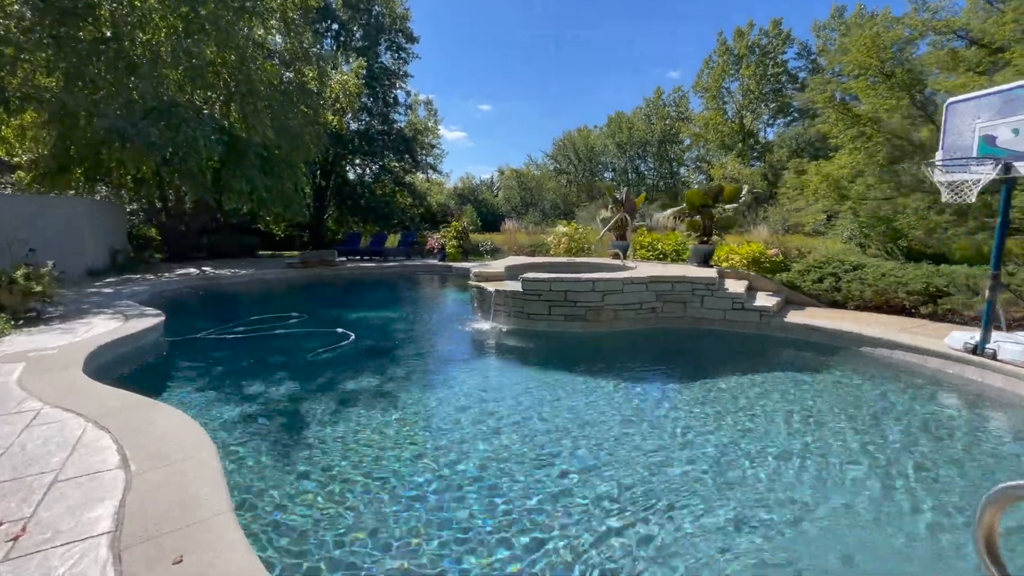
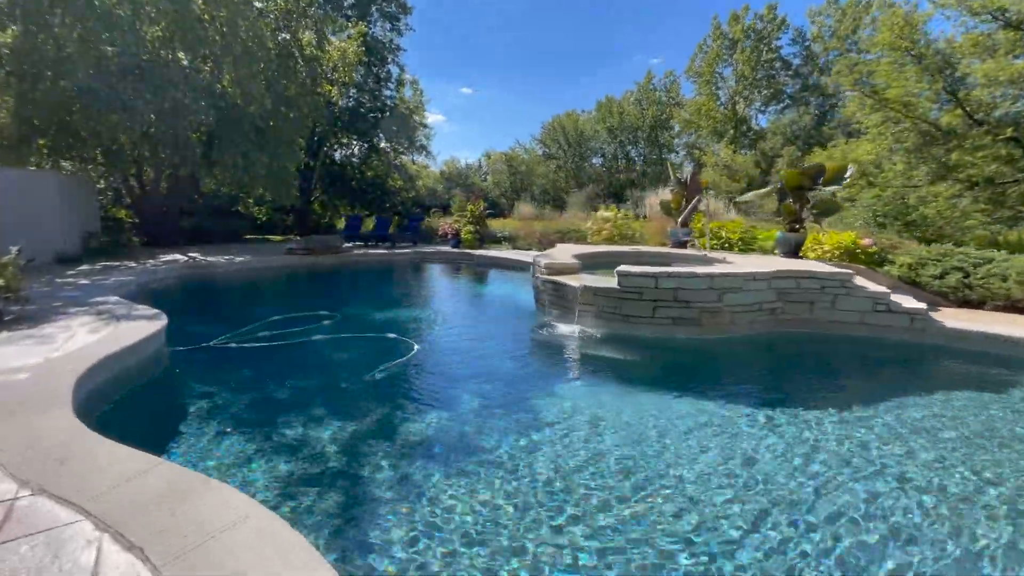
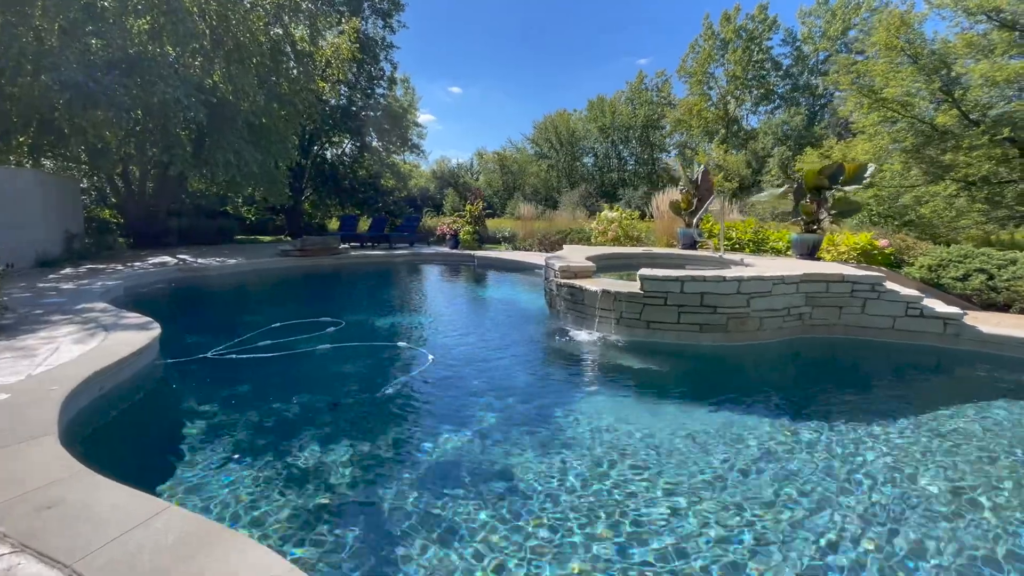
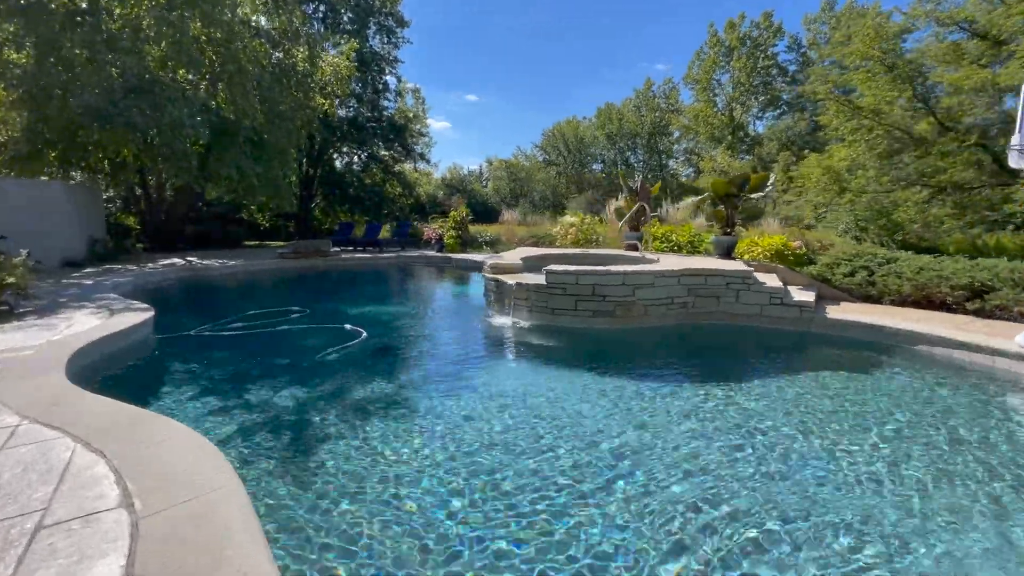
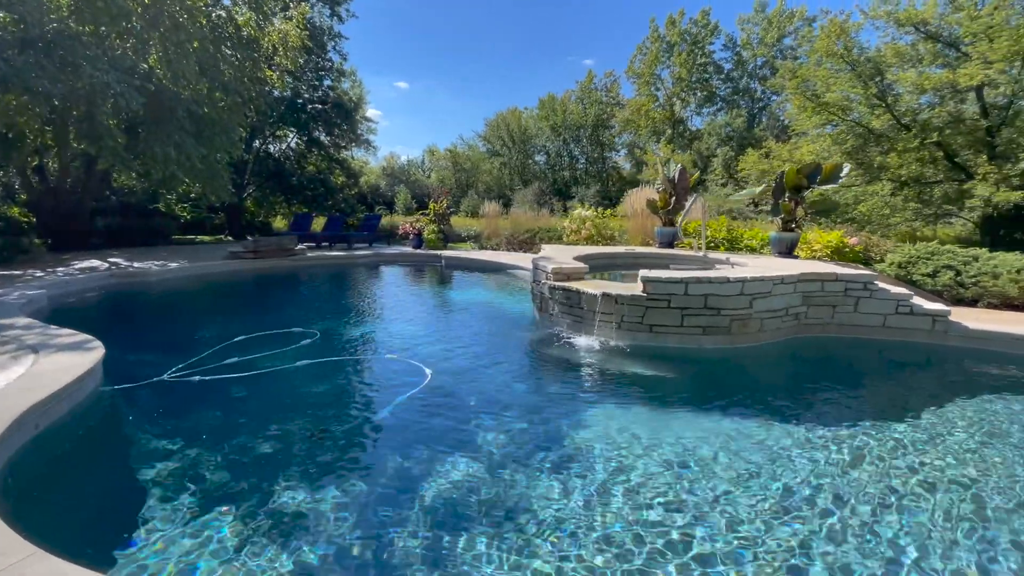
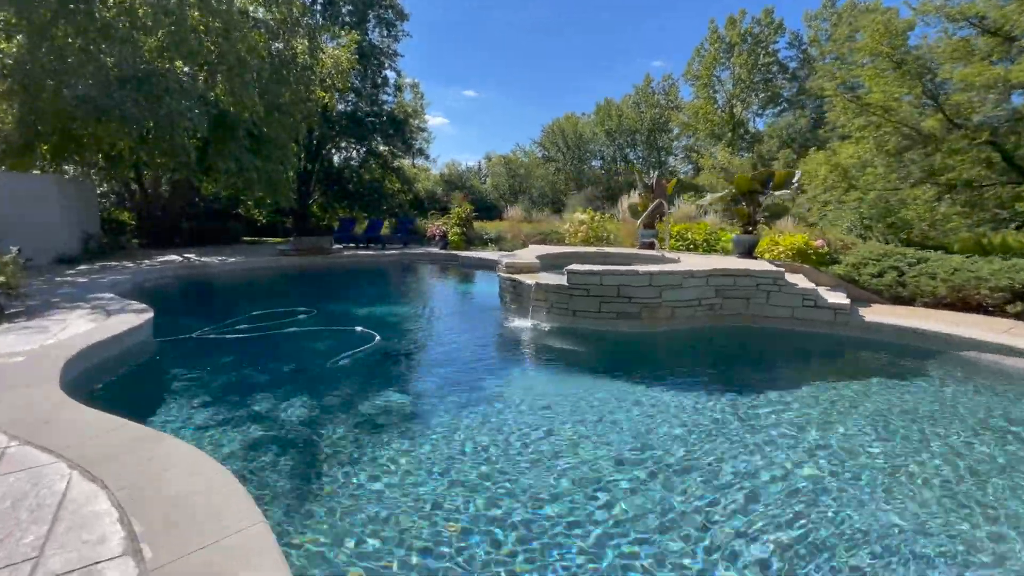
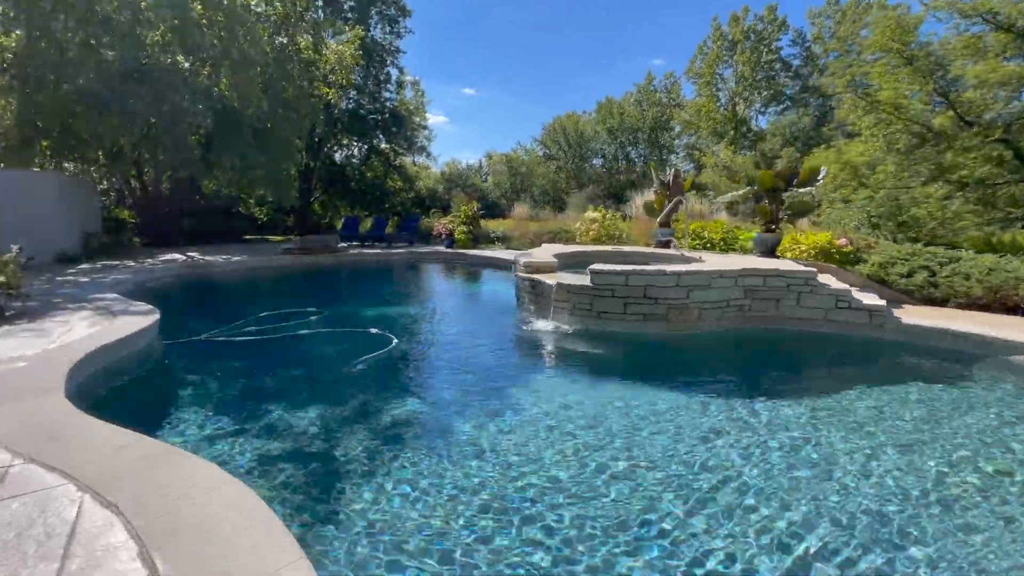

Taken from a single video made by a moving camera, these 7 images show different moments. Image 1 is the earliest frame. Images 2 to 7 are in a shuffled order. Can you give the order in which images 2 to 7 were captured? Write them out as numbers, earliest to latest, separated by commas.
4, 6, 7, 2, 3, 5
